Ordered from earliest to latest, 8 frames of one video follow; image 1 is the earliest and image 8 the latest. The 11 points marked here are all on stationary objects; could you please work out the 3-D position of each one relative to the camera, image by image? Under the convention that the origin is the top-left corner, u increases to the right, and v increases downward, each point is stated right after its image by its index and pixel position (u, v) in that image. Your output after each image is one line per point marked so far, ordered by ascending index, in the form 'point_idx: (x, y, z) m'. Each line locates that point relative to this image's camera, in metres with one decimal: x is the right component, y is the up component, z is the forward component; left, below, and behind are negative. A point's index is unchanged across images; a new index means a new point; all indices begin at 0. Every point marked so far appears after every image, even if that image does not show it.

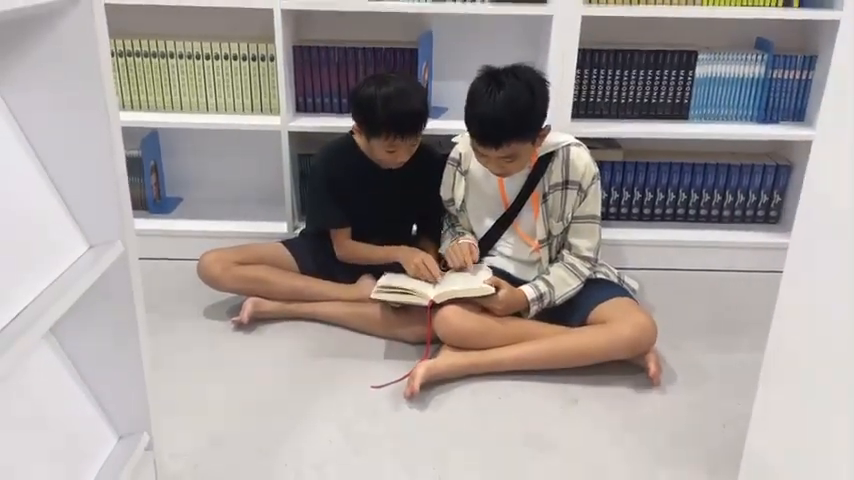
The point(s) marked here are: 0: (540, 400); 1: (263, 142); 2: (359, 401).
0: (+0.3, -0.4, +1.6) m
1: (-0.5, +0.3, +2.3) m
2: (-0.2, -0.4, +1.6) m
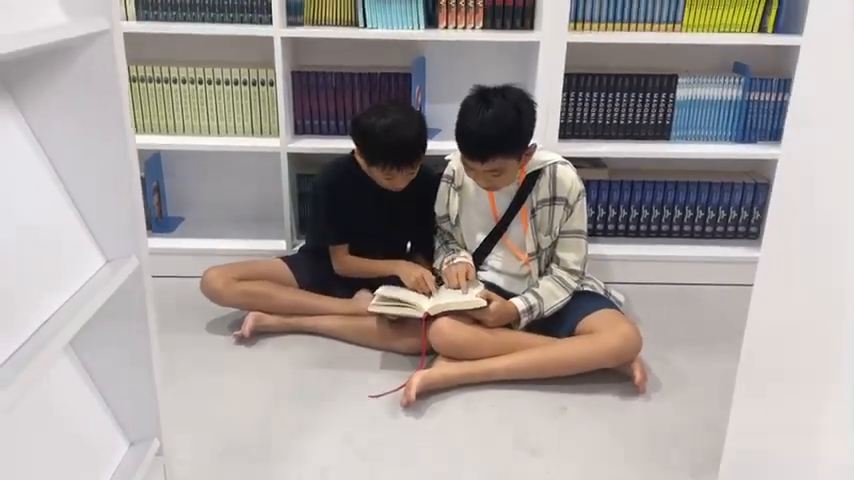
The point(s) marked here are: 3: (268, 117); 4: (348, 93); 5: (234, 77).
0: (+0.2, -0.4, +1.7) m
1: (-0.6, +0.3, +2.4) m
2: (-0.2, -0.4, +1.7) m
3: (-0.5, +0.4, +2.2) m
4: (-0.3, +0.5, +2.2) m
5: (-0.6, +0.5, +2.2) m
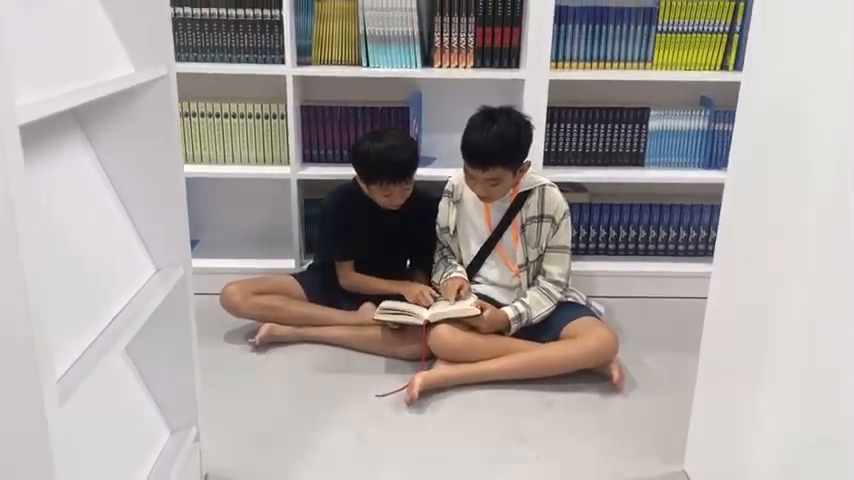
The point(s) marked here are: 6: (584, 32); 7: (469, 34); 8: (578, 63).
0: (+0.3, -0.4, +1.9) m
1: (-0.6, +0.2, +2.6) m
2: (-0.2, -0.4, +1.9) m
3: (-0.5, +0.3, +2.5) m
4: (-0.3, +0.4, +2.5) m
5: (-0.6, +0.4, +2.4) m
6: (+0.5, +0.7, +2.4) m
7: (+0.1, +0.7, +2.4) m
8: (+0.5, +0.6, +2.4) m
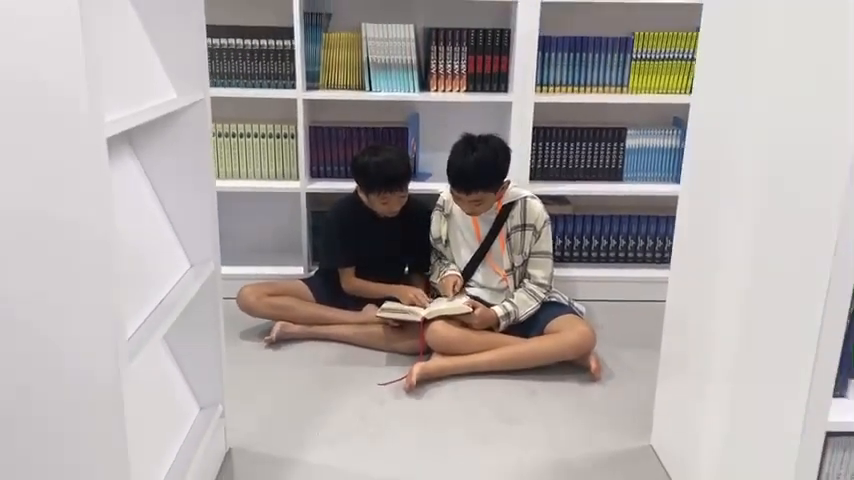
0: (+0.2, -0.5, +2.1) m
1: (-0.6, +0.2, +2.9) m
2: (-0.2, -0.5, +2.1) m
3: (-0.5, +0.3, +2.7) m
4: (-0.3, +0.4, +2.7) m
5: (-0.6, +0.4, +2.7) m
6: (+0.5, +0.7, +2.6) m
7: (+0.1, +0.7, +2.6) m
8: (+0.5, +0.6, +2.6) m
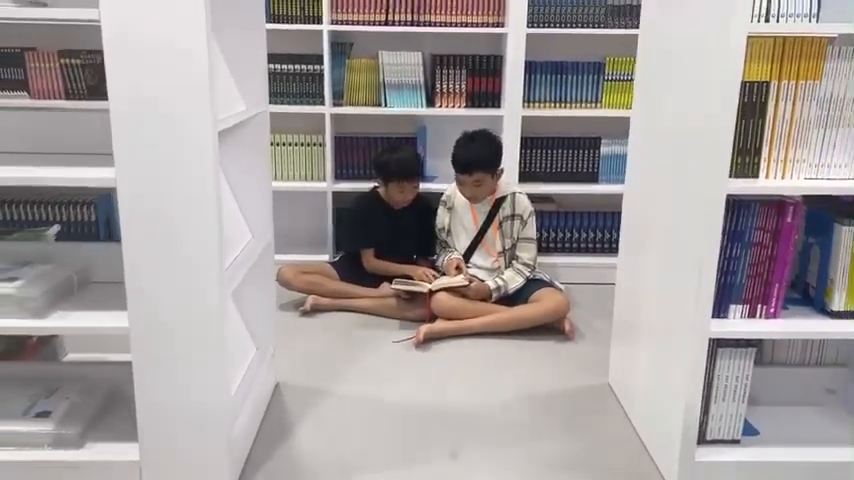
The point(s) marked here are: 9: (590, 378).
0: (+0.3, -0.4, +2.6) m
1: (-0.6, +0.2, +3.4) m
2: (-0.2, -0.4, +2.6) m
3: (-0.5, +0.3, +3.2) m
4: (-0.3, +0.4, +3.2) m
5: (-0.6, +0.5, +3.2) m
6: (+0.5, +0.7, +3.1) m
7: (+0.2, +0.7, +3.2) m
8: (+0.5, +0.6, +3.2) m
9: (+0.6, -0.5, +2.4) m
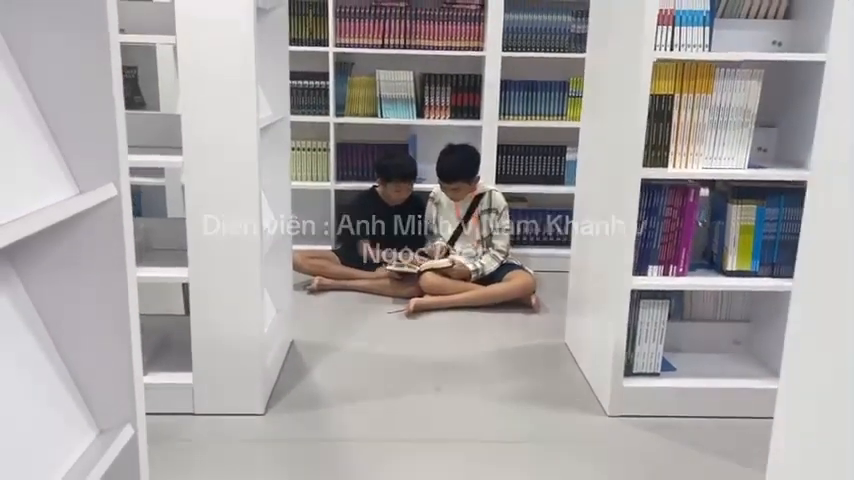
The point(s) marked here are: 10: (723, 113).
0: (+0.2, -0.3, +3.1) m
1: (-0.6, +0.2, +3.9) m
2: (-0.2, -0.3, +3.1) m
3: (-0.6, +0.4, +3.7) m
4: (-0.3, +0.5, +3.8) m
5: (-0.7, +0.5, +3.7) m
6: (+0.5, +0.8, +3.7) m
7: (+0.1, +0.8, +3.7) m
8: (+0.5, +0.7, +3.7) m
9: (+0.5, -0.4, +2.9) m
10: (+0.9, +0.4, +2.1) m
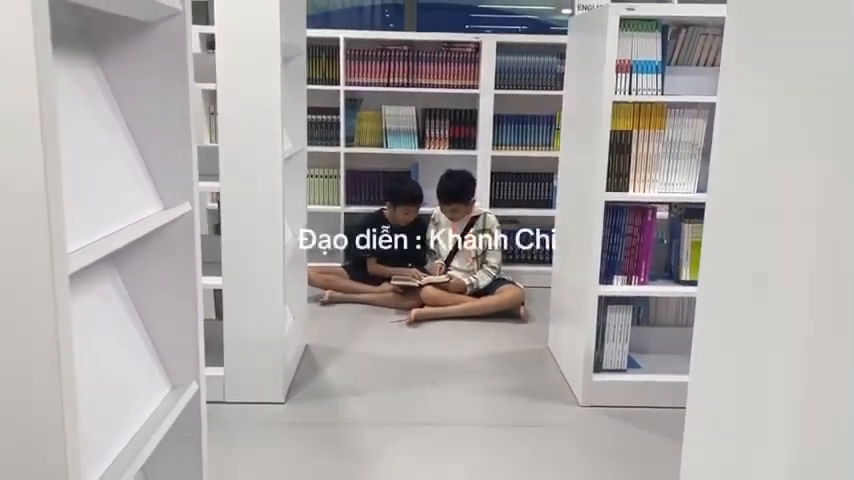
0: (+0.2, -0.4, +3.5) m
1: (-0.6, +0.1, +4.3) m
2: (-0.2, -0.4, +3.4) m
3: (-0.6, +0.3, +4.1) m
4: (-0.3, +0.3, +4.2) m
5: (-0.7, +0.4, +4.1) m
6: (+0.5, +0.7, +4.1) m
7: (+0.1, +0.6, +4.1) m
8: (+0.5, +0.5, +4.1) m
9: (+0.5, -0.5, +3.2) m
10: (+0.9, +0.3, +2.5) m
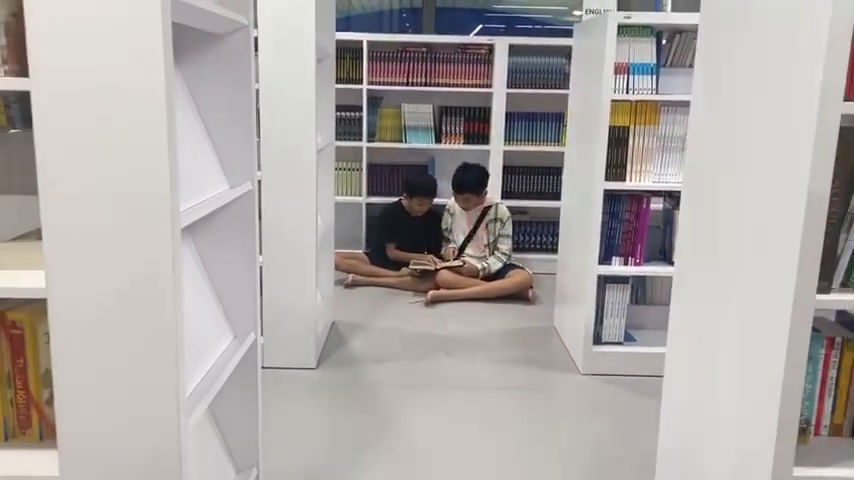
0: (+0.3, -0.4, +3.8) m
1: (-0.5, +0.2, +4.6) m
2: (-0.1, -0.4, +3.7) m
3: (-0.5, +0.3, +4.4) m
4: (-0.2, +0.4, +4.5) m
5: (-0.6, +0.5, +4.4) m
6: (+0.6, +0.7, +4.4) m
7: (+0.2, +0.7, +4.4) m
8: (+0.6, +0.6, +4.4) m
9: (+0.6, -0.4, +3.5) m
10: (+1.0, +0.4, +2.8) m
